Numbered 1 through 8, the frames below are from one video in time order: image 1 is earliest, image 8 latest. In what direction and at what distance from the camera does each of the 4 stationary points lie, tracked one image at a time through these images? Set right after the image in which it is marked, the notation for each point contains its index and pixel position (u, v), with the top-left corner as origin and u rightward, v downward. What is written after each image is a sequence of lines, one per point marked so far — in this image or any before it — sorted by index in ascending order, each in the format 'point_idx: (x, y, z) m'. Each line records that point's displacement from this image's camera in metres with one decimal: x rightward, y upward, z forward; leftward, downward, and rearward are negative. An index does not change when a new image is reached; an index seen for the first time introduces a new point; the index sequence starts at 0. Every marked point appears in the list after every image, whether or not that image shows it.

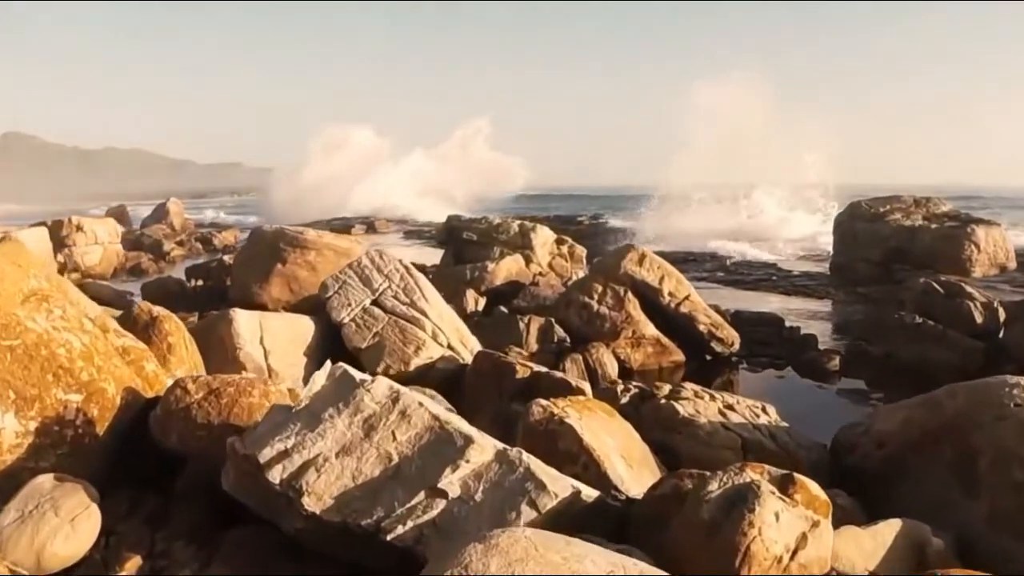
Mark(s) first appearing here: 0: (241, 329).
0: (-2.8, -0.4, +8.9) m
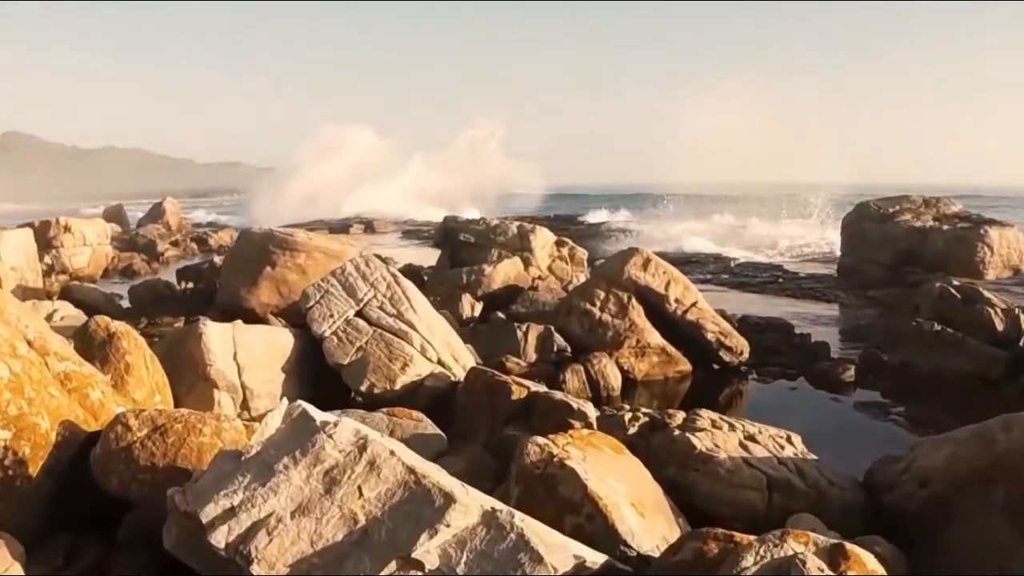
0: (-2.9, -0.6, +8.2) m
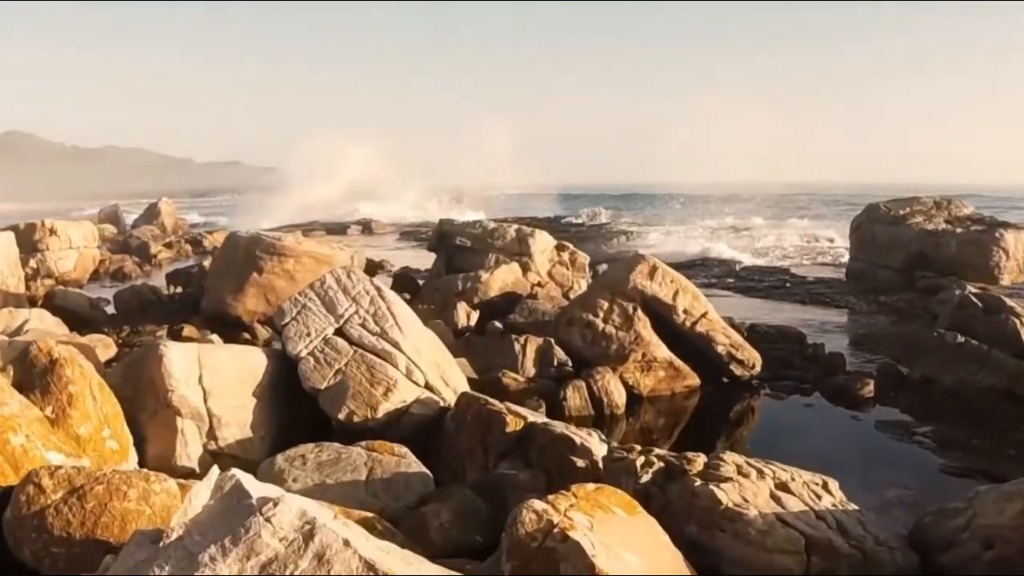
0: (-2.9, -0.7, +7.4) m
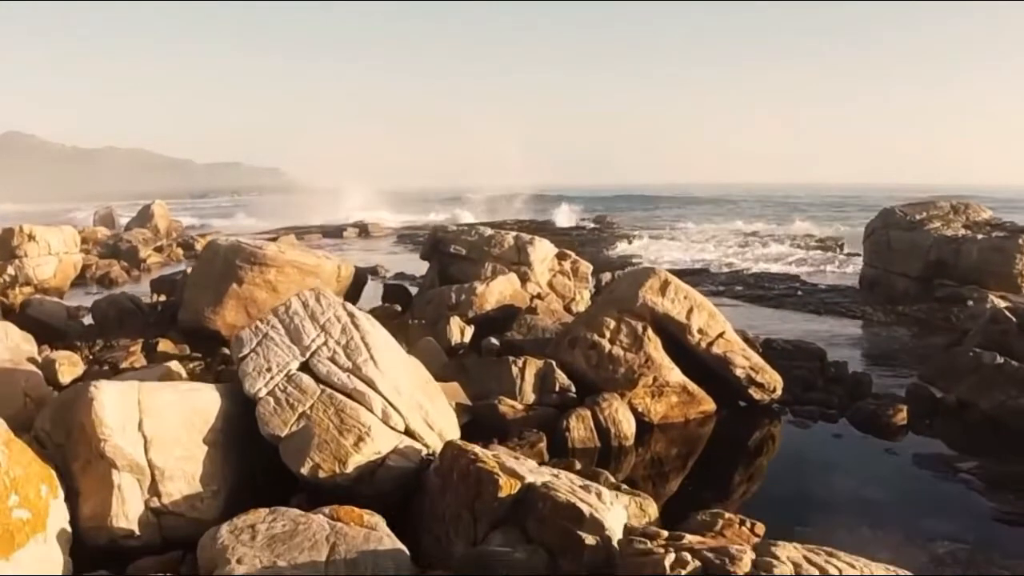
0: (-2.9, -0.9, +6.3) m
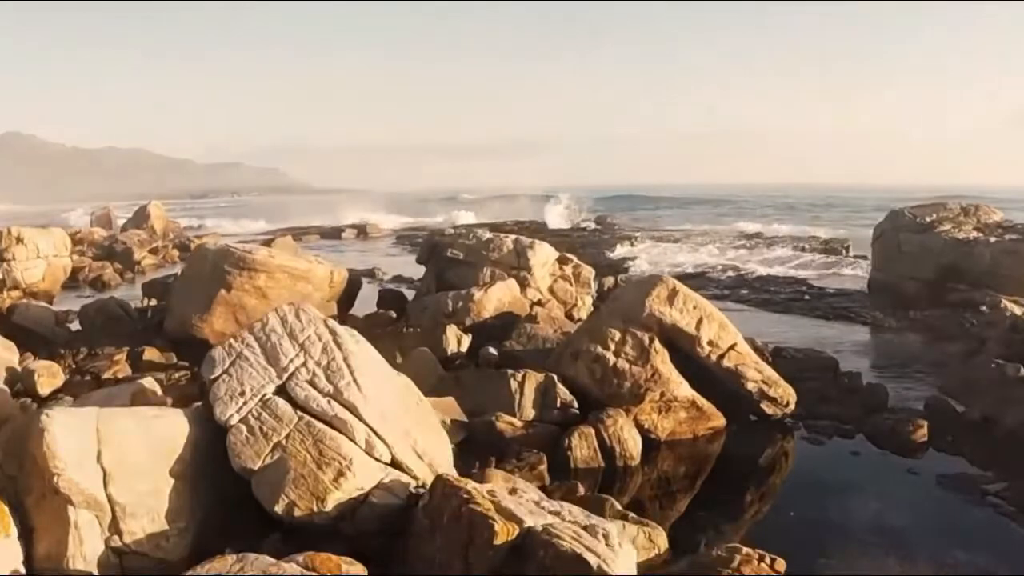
0: (-3.0, -1.0, +5.6) m
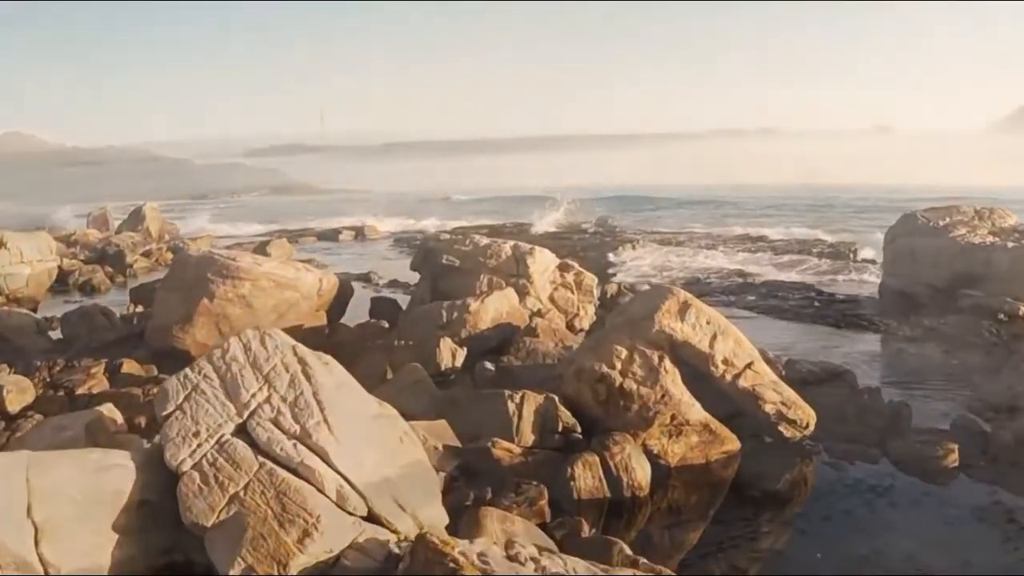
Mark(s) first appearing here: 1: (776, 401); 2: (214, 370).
0: (-3.0, -1.2, +4.8) m
1: (+3.1, -1.3, +10.0) m
2: (-1.9, -0.5, +5.6) m
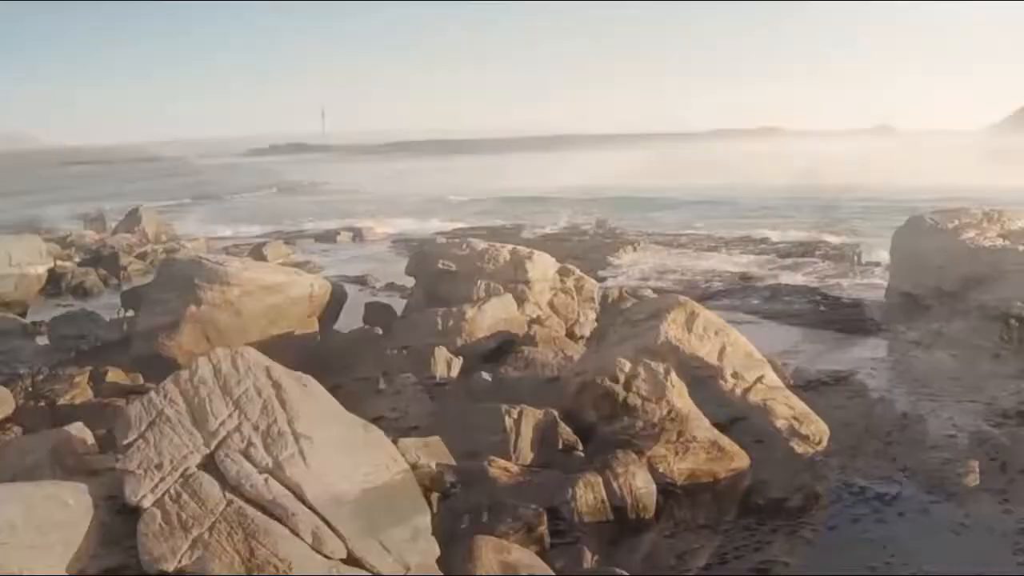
0: (-3.0, -1.3, +4.3) m
1: (+3.1, -1.4, +9.5) m
2: (-2.0, -0.6, +5.1) m
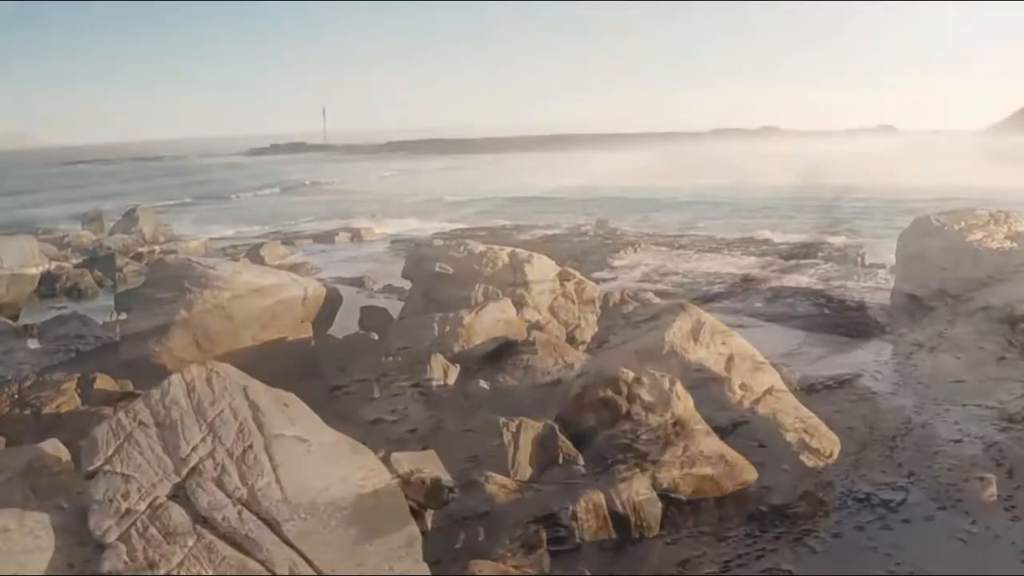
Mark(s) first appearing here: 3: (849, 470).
0: (-3.0, -1.3, +4.0) m
1: (+3.0, -1.5, +9.2) m
2: (-2.0, -0.7, +4.7) m
3: (+3.6, -2.0, +9.1) m
